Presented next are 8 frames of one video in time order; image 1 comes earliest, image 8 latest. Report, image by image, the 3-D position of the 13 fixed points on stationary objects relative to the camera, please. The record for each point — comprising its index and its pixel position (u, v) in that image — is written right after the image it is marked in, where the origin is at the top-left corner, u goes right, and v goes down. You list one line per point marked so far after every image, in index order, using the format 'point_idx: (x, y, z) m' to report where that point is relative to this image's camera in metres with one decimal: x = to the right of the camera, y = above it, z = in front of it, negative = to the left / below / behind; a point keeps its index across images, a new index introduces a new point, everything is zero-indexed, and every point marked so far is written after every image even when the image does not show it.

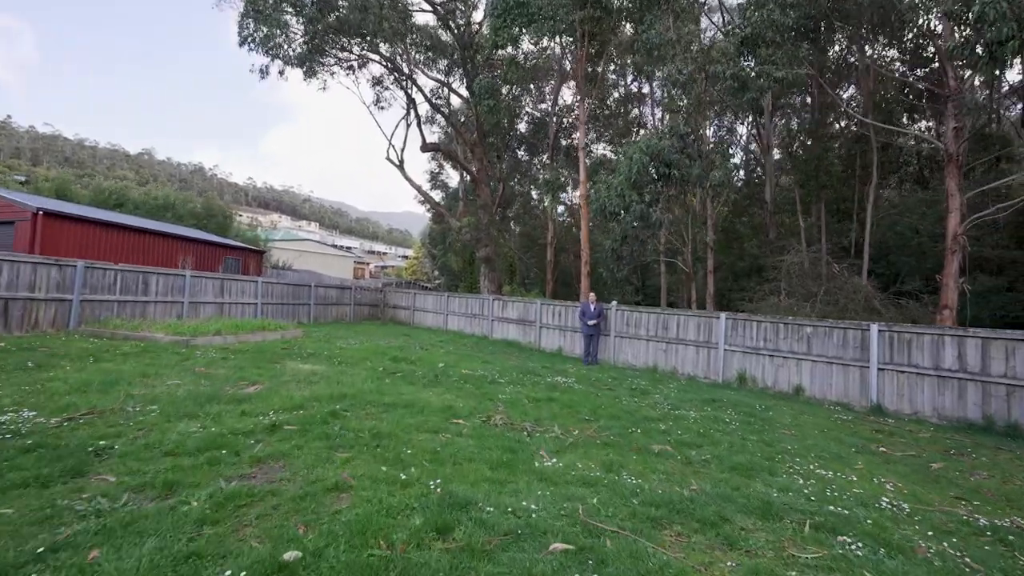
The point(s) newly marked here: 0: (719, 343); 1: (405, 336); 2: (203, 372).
0: (+5.2, -1.4, +12.5) m
1: (-3.9, -1.8, +17.9) m
2: (-5.3, -1.4, +8.5) m
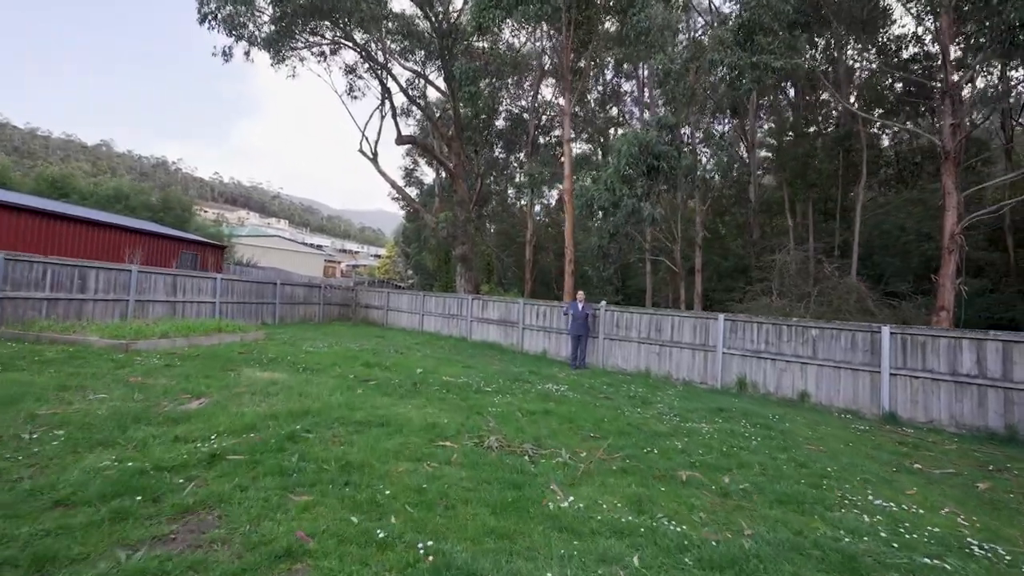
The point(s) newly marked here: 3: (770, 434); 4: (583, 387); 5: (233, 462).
0: (+4.8, -1.4, +11.7) m
1: (-4.5, -1.7, +16.7) m
2: (-5.4, -1.4, +7.2) m
3: (+3.7, -2.1, +7.1) m
4: (+1.5, -2.0, +10.1) m
5: (-2.4, -1.5, +4.3) m
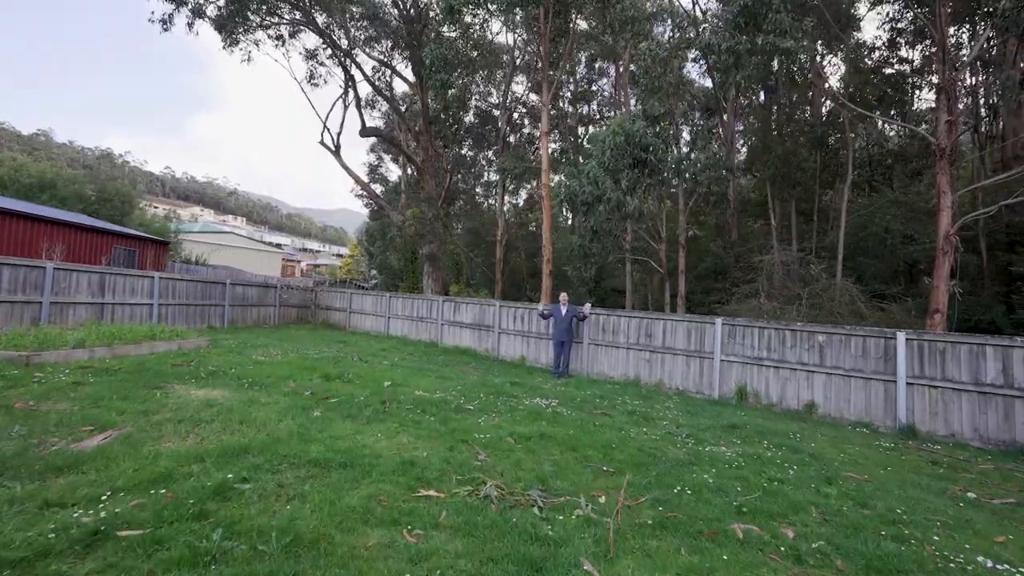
0: (+4.4, -1.4, +10.9) m
1: (-5.3, -1.7, +15.2) m
2: (-5.5, -1.4, +5.6) m
3: (+3.6, -2.1, +6.2) m
4: (+1.2, -2.0, +9.0) m
5: (-2.3, -1.5, +3.0) m
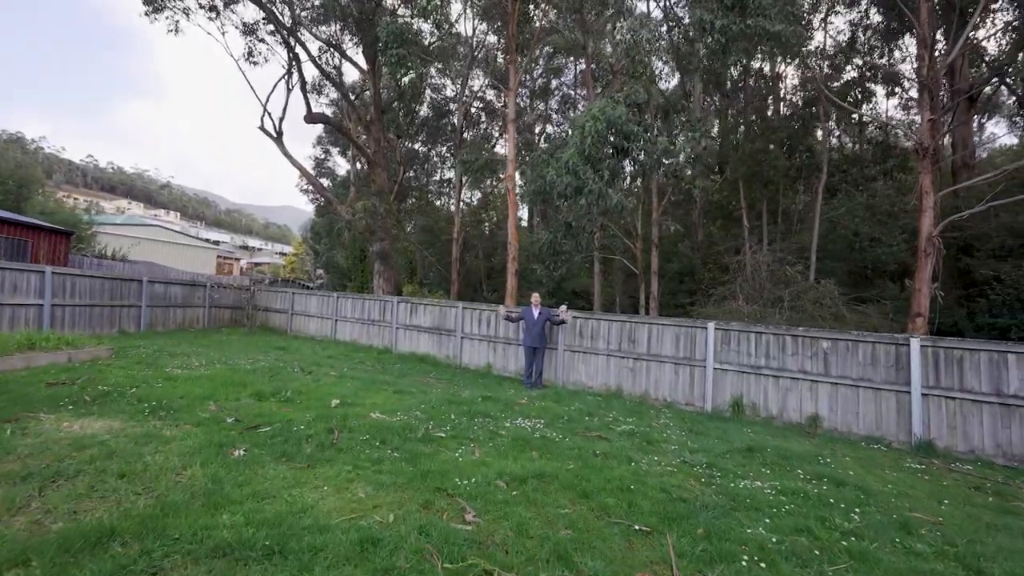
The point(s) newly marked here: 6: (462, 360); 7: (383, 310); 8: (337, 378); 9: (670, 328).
0: (+3.8, -1.4, +9.8) m
1: (-6.2, -1.7, +13.2) m
2: (-5.5, -1.3, +3.7) m
3: (+3.5, -2.1, +5.1) m
4: (+0.8, -2.0, +7.7) m
5: (-2.1, -1.5, +1.3) m
6: (-1.3, -1.9, +13.4) m
7: (-4.1, -0.7, +15.8) m
8: (-3.5, -1.8, +9.9) m
9: (+3.3, -0.8, +10.4) m
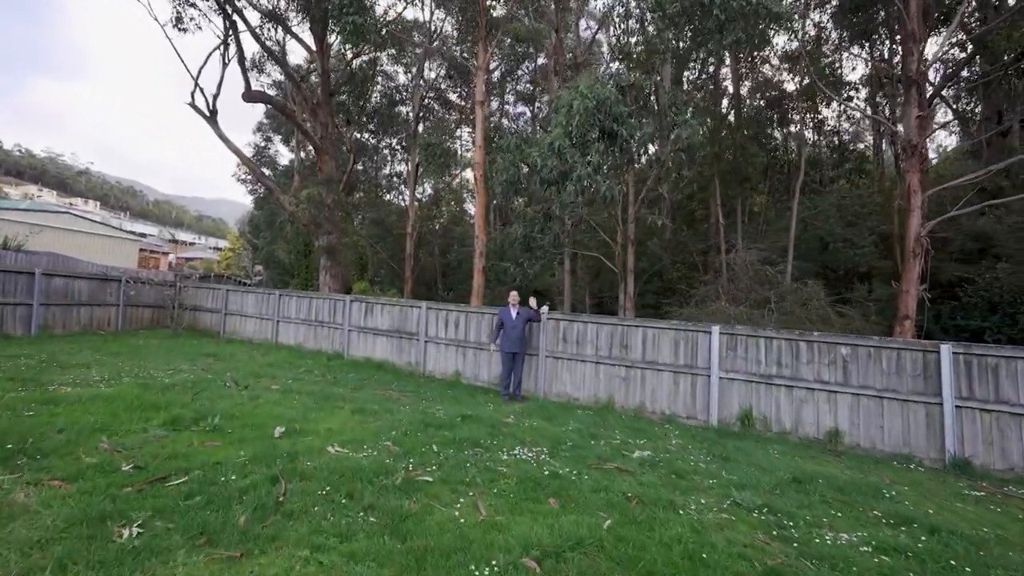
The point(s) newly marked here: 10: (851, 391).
0: (+3.5, -1.4, +8.8) m
1: (-6.8, -1.6, +11.1) m
2: (-5.1, -1.2, +1.7) m
3: (+3.6, -2.1, +4.1) m
4: (+0.7, -2.0, +6.3) m
5: (-1.5, -1.4, -0.3) m
6: (-2.0, -1.9, +11.9) m
7: (-5.0, -0.6, +13.9) m
8: (-3.8, -1.7, +8.1) m
9: (+2.9, -0.8, +9.3) m
10: (+5.3, -1.6, +7.8) m
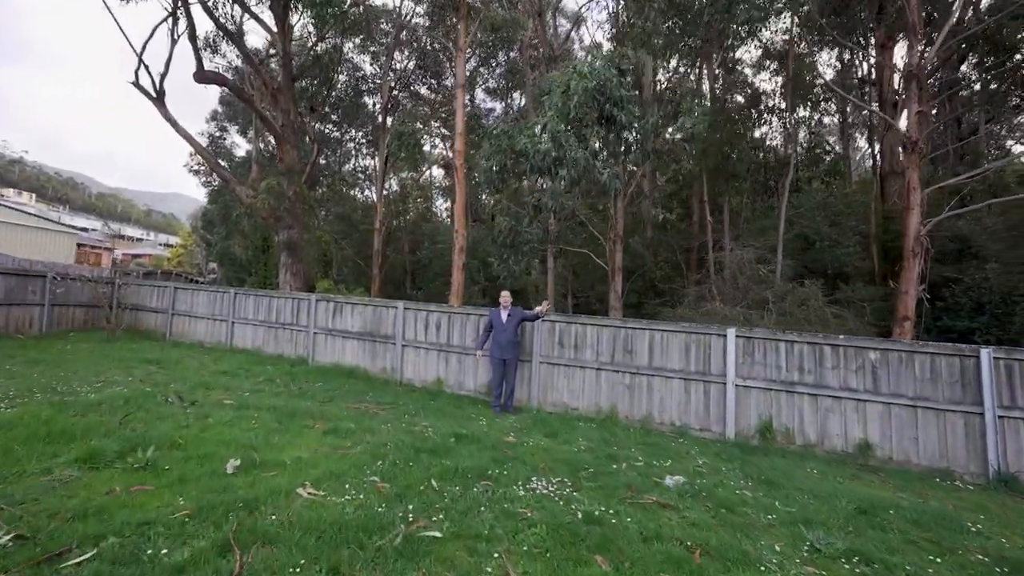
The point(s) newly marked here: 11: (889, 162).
0: (+3.4, -1.4, +8.0) m
1: (-7.0, -1.5, +9.6) m
2: (-4.7, -1.2, +0.4) m
3: (+3.9, -2.1, +3.3) m
4: (+0.8, -2.0, +5.3) m
5: (-0.9, -1.4, -1.4) m
6: (-2.3, -1.9, +10.7) m
7: (-5.4, -0.6, +12.5) m
8: (-3.8, -1.7, +6.8) m
9: (+2.8, -0.8, +8.4) m
10: (+5.3, -1.6, +7.2) m
11: (+14.5, +4.8, +19.3) m
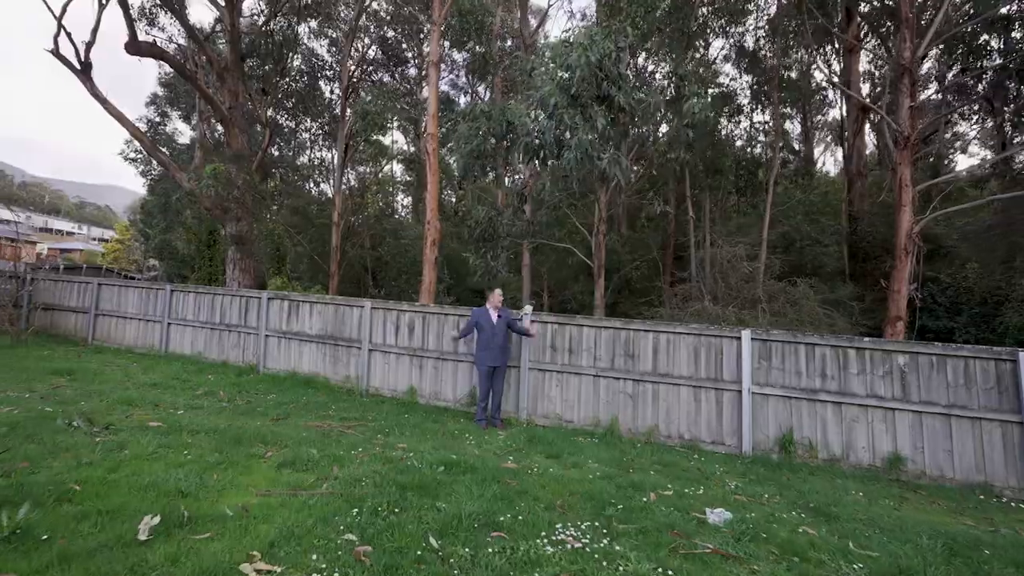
0: (+3.3, -1.4, +7.2) m
1: (-7.3, -1.5, +7.9) m
2: (-4.2, -1.1, -1.1) m
3: (+4.1, -2.0, +2.5) m
4: (+0.9, -1.9, +4.3) m
5: (-0.3, -1.3, -2.5) m
6: (-2.6, -1.8, +9.4) m
7: (-5.9, -0.5, +11.0) m
8: (-3.8, -1.6, +5.4) m
9: (+2.6, -0.8, +7.6) m
10: (+5.2, -1.6, +6.5) m
11: (+13.4, +4.9, +19.4) m
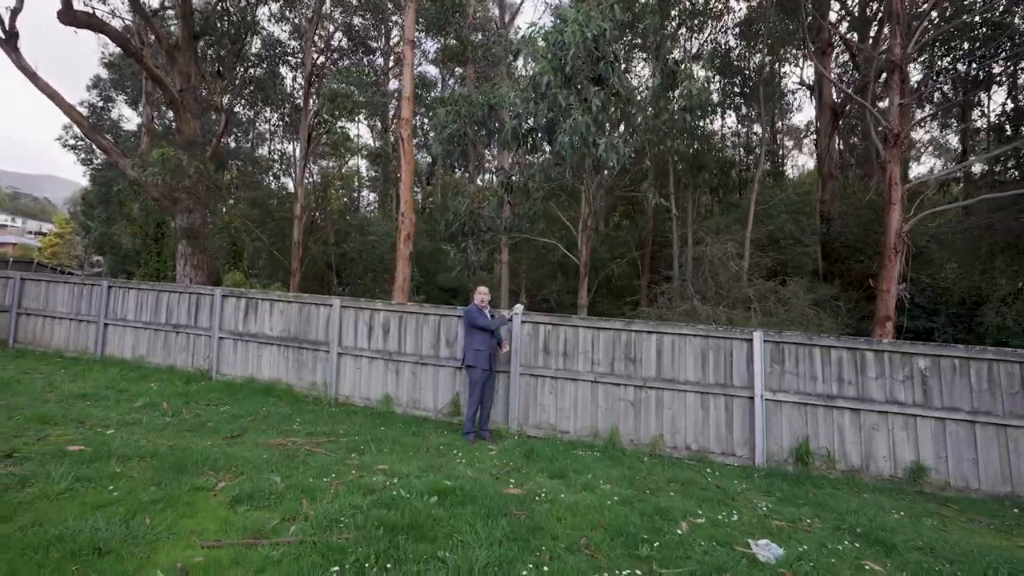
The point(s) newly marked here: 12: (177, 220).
0: (+3.2, -1.3, +6.7) m
1: (-7.4, -1.4, +6.6) m
2: (-3.7, -1.1, -2.1) m
3: (+4.4, -2.0, +2.0) m
4: (+1.0, -1.9, +3.6) m
5: (+0.3, -1.3, -3.3) m
6: (-2.9, -1.7, +8.4) m
7: (-6.2, -0.4, +9.8) m
8: (-3.7, -1.5, +4.3) m
9: (+2.5, -0.7, +7.0) m
10: (+5.2, -1.5, +6.1) m
11: (+12.5, +4.8, +19.5) m
12: (-11.9, +2.5, +17.8) m
